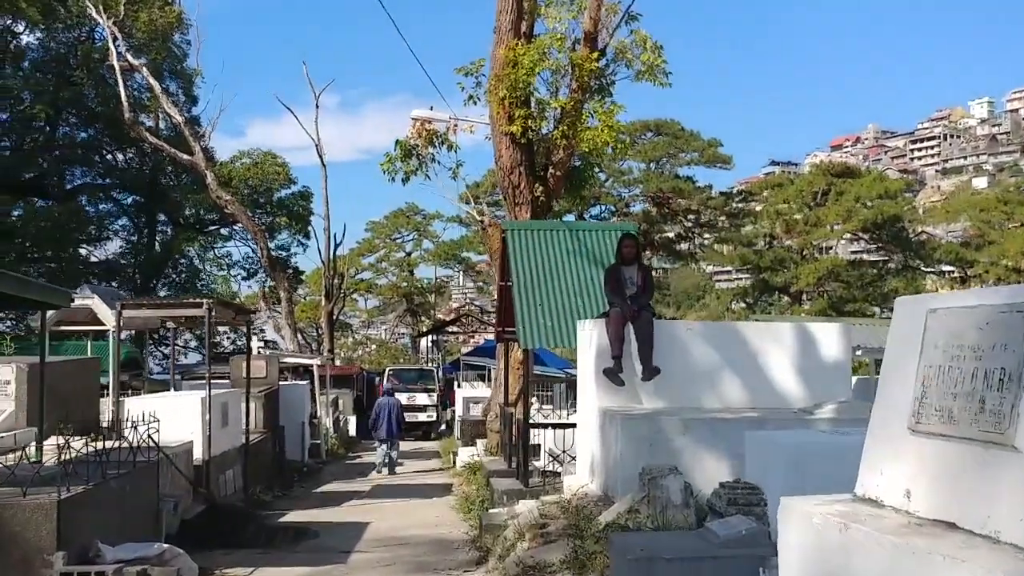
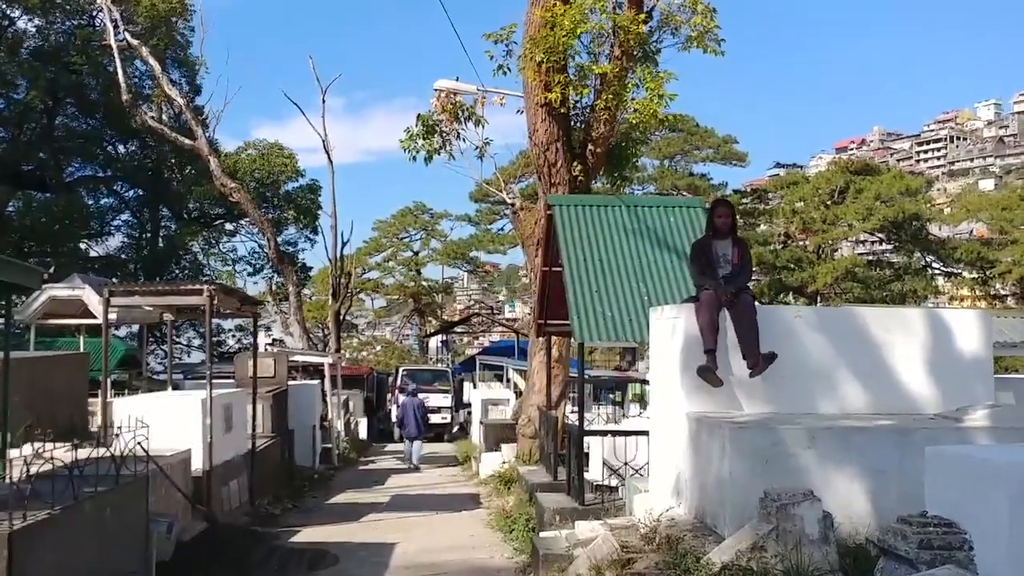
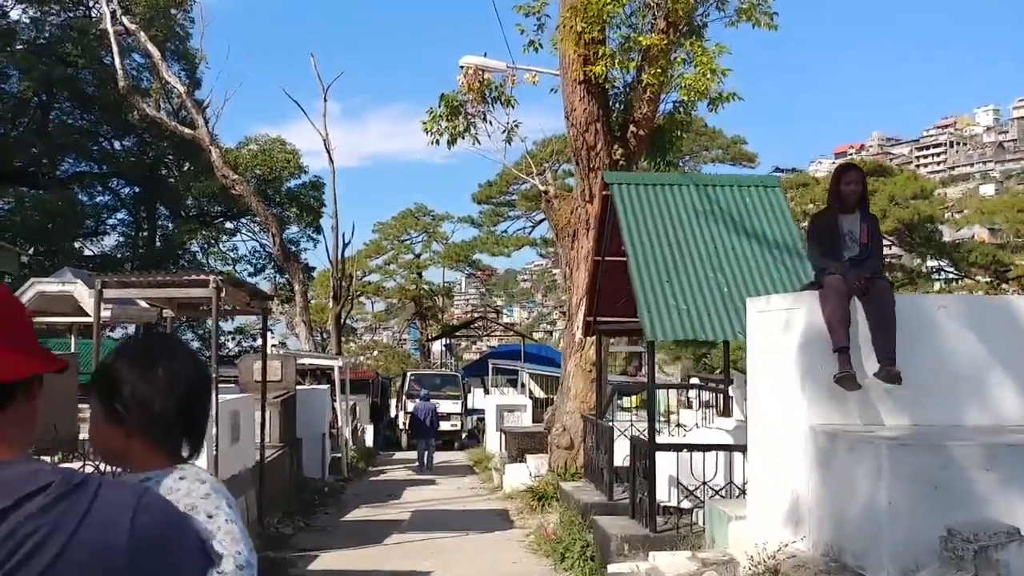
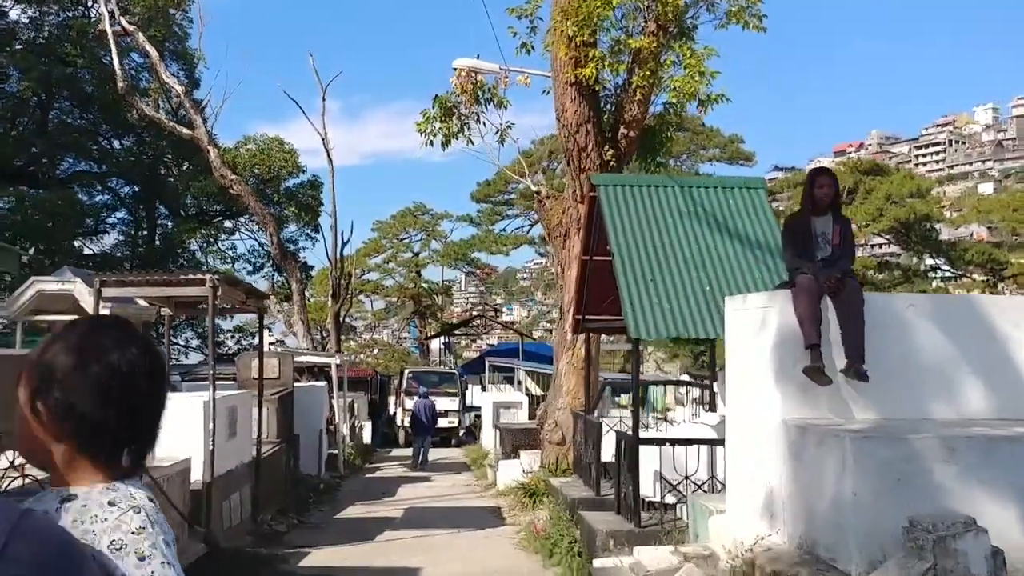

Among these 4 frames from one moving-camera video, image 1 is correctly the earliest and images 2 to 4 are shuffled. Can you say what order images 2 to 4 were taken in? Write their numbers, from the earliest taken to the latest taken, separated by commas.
2, 4, 3
